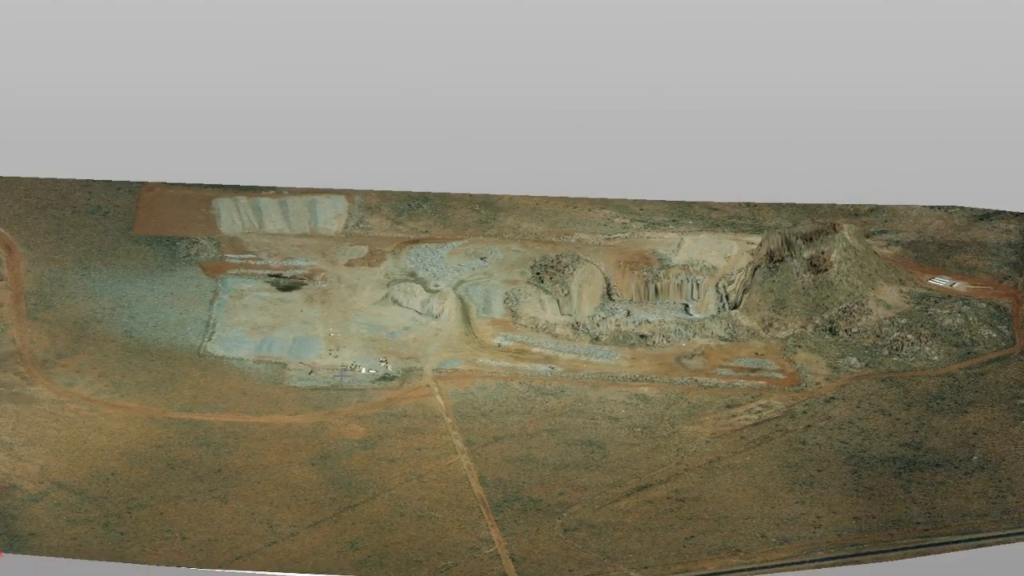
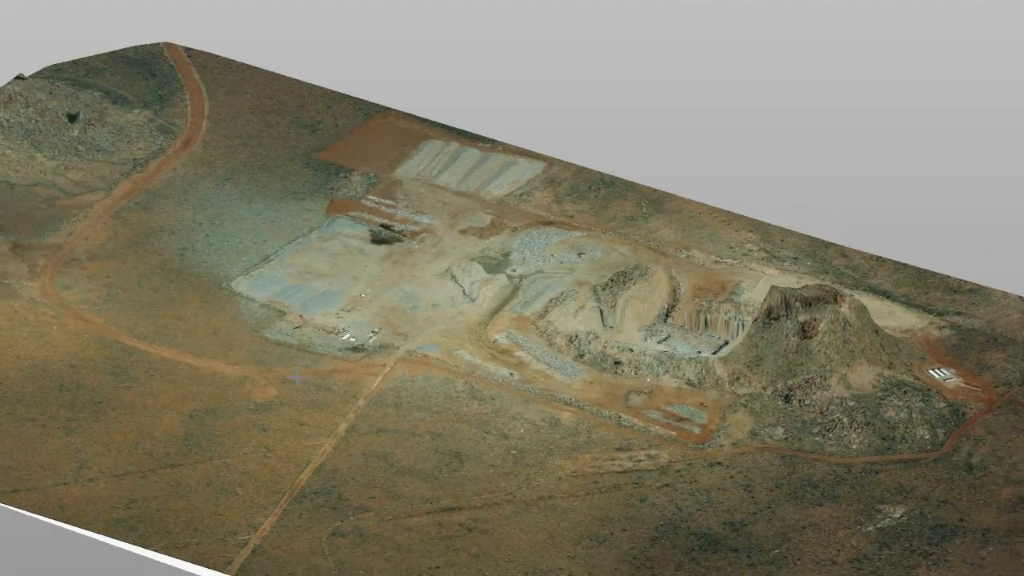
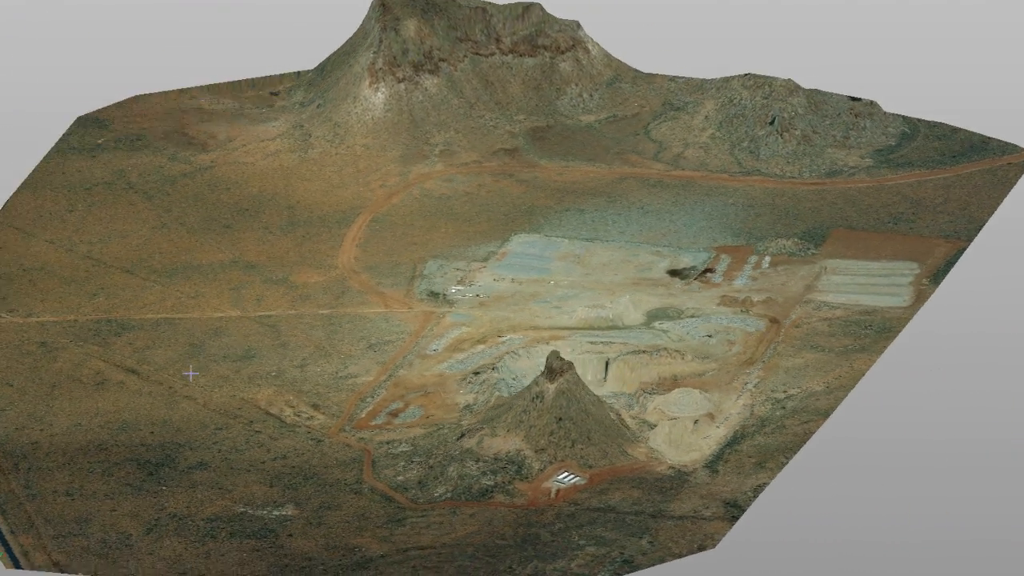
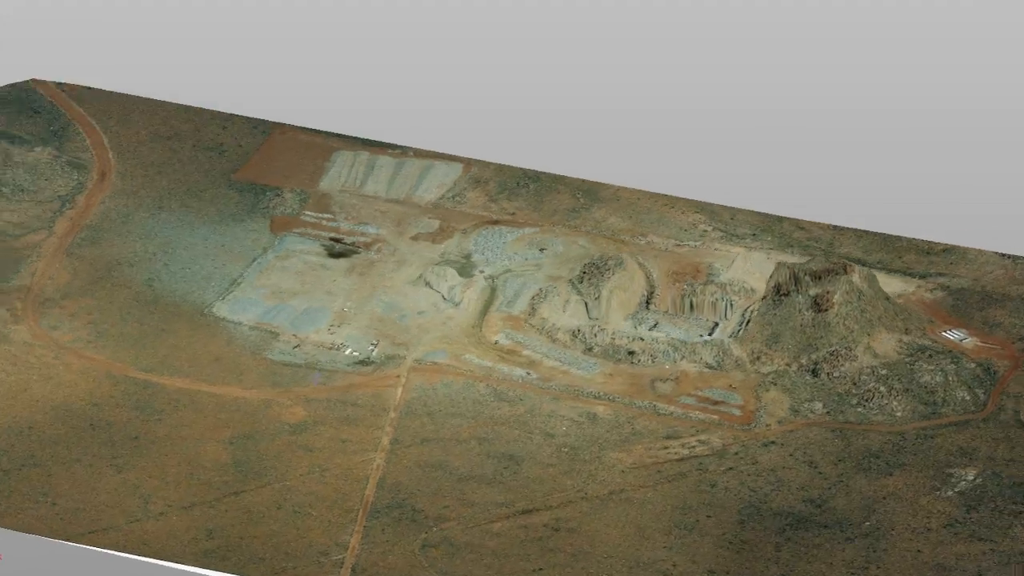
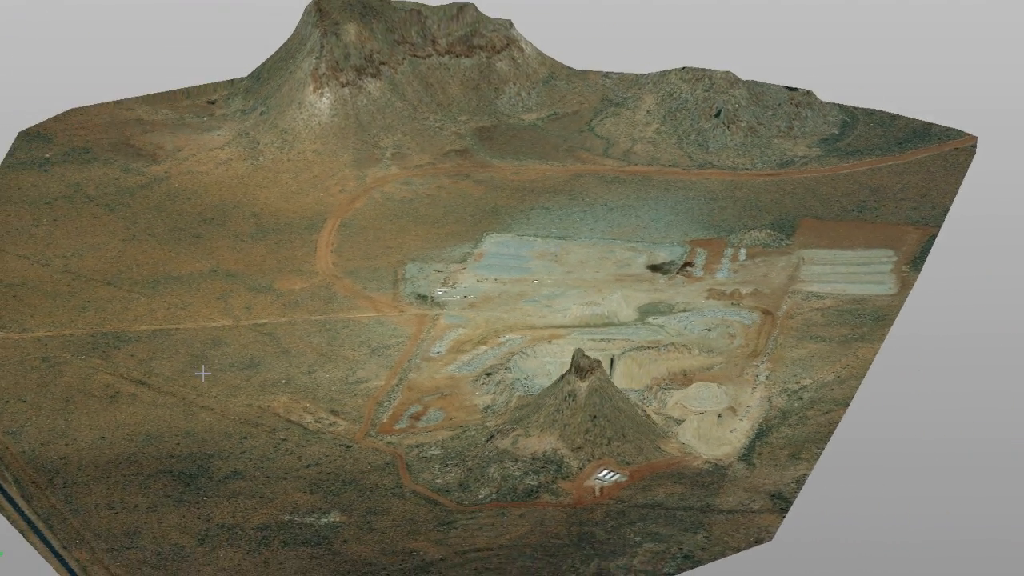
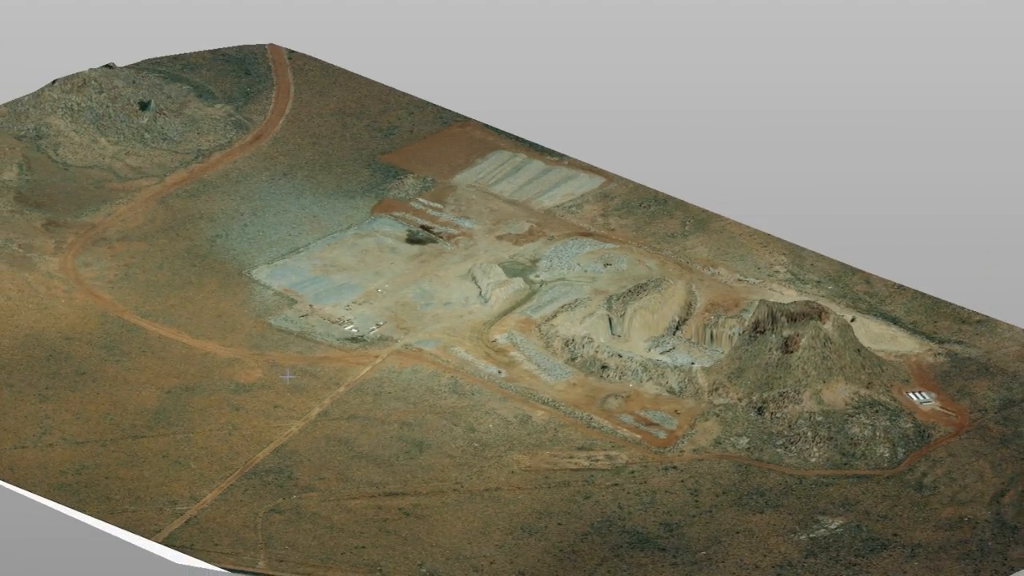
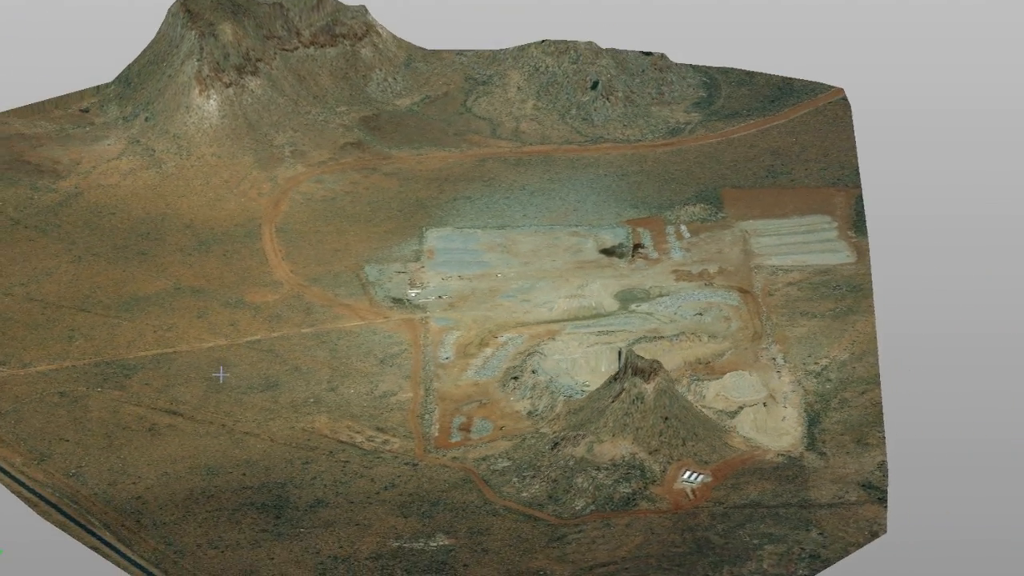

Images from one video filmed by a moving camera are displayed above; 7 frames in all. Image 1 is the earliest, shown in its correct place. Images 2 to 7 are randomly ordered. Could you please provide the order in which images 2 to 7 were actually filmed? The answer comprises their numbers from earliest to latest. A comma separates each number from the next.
4, 2, 6, 7, 5, 3
